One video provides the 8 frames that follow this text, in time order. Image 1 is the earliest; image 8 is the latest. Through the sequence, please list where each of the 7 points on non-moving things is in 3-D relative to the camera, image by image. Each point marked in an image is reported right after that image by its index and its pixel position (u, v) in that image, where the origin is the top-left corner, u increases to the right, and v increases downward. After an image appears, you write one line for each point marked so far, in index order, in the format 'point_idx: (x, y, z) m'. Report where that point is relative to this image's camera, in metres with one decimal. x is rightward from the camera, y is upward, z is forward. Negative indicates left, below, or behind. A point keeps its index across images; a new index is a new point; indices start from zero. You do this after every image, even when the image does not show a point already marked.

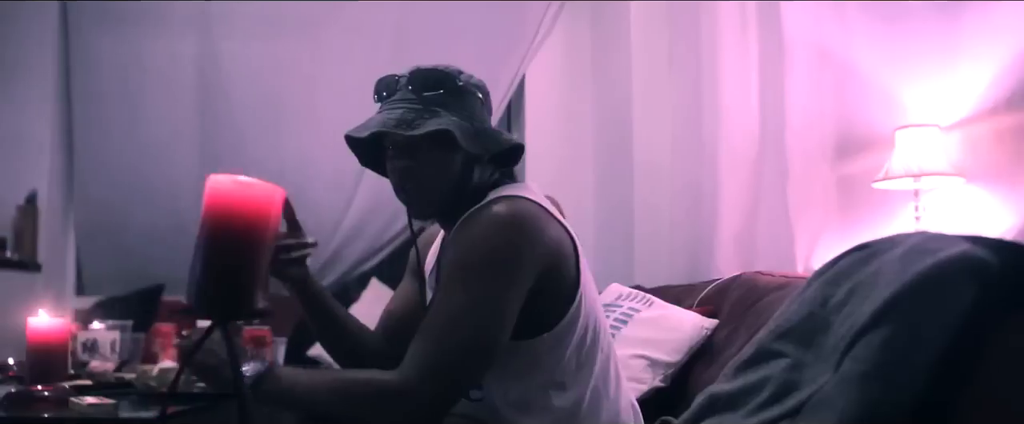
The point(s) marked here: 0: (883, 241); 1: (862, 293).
0: (+0.6, 0.0, +1.1) m
1: (+0.5, -0.1, +1.0) m
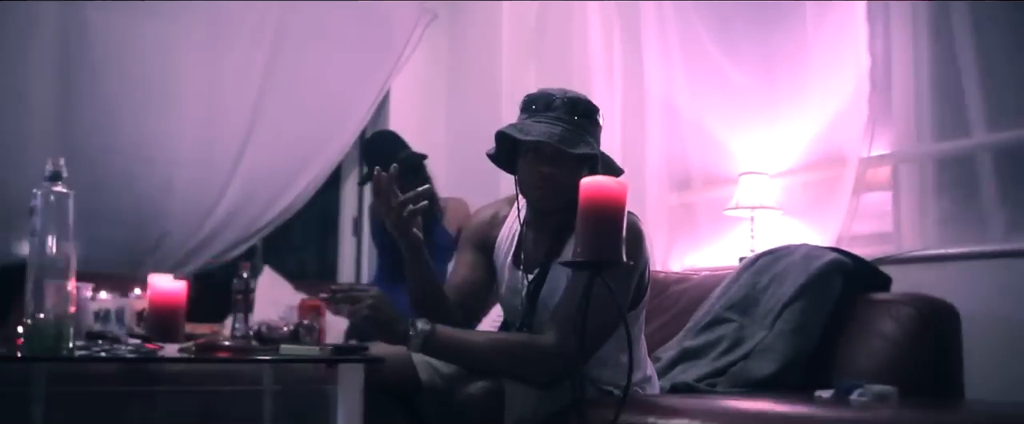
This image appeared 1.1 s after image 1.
0: (+0.6, -0.1, +1.7) m
1: (+0.6, -0.1, +1.6) m
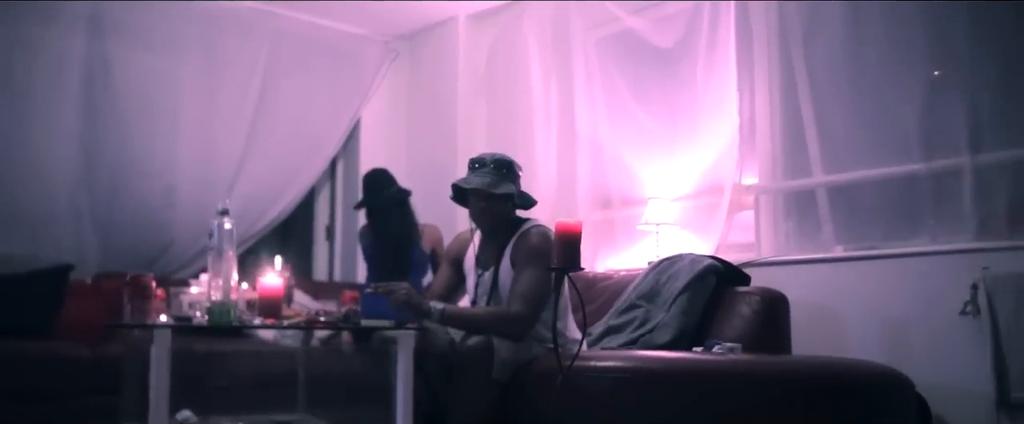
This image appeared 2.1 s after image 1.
0: (+0.5, -0.1, +2.4) m
1: (+0.5, -0.2, +2.4) m
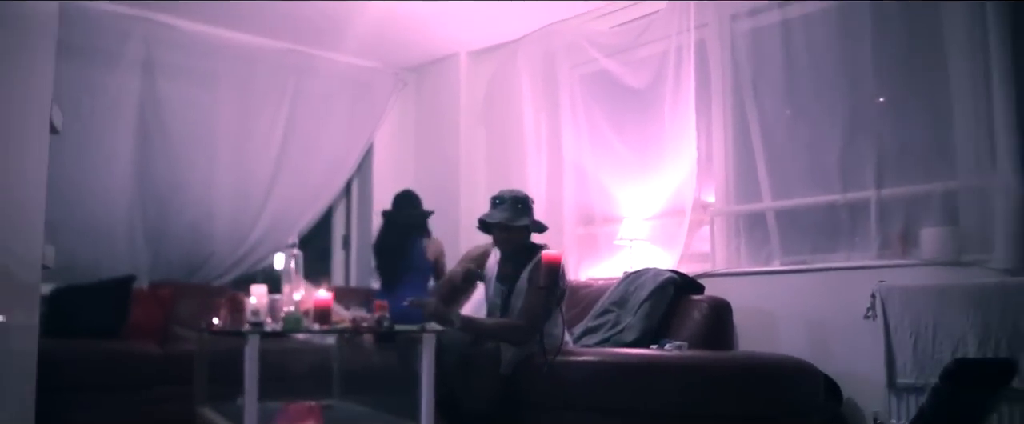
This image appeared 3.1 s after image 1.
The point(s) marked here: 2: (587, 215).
0: (+0.5, -0.2, +3.0) m
1: (+0.5, -0.3, +2.9) m
2: (+0.4, 0.0, +3.9) m
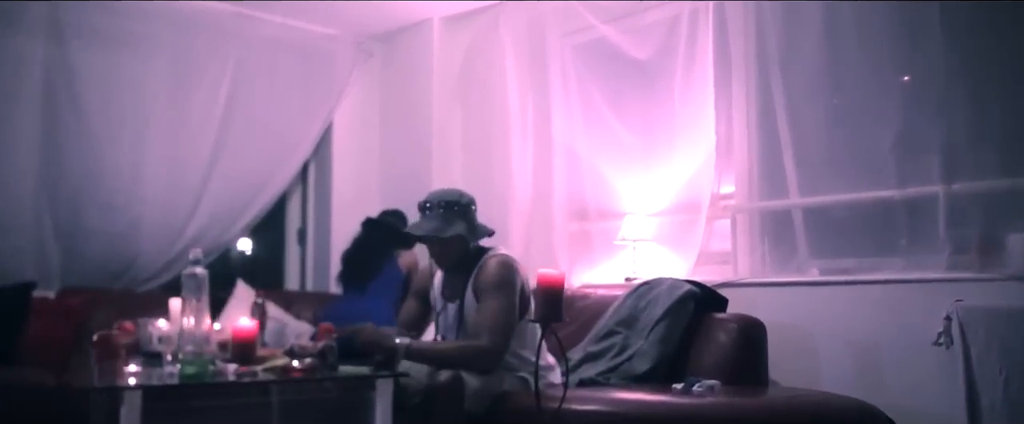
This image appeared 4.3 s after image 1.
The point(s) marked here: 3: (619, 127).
0: (+0.5, -0.2, +2.4) m
1: (+0.4, -0.3, +2.4) m
2: (+0.3, 0.0, +3.3) m
3: (+0.5, +0.4, +3.2) m
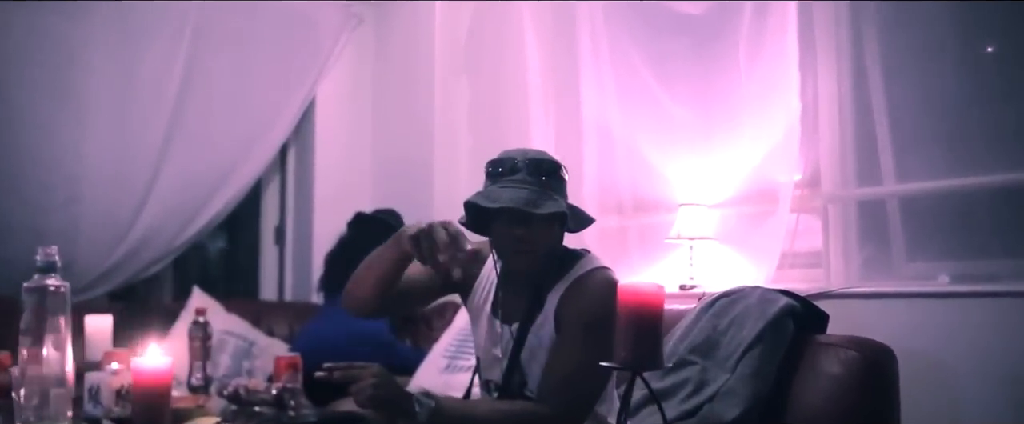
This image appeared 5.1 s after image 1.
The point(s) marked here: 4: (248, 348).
0: (+0.5, -0.2, +1.8) m
1: (+0.5, -0.3, +1.7) m
2: (+0.4, 0.0, +2.7) m
3: (+0.5, +0.4, +2.6) m
4: (-0.9, -0.5, +2.5) m
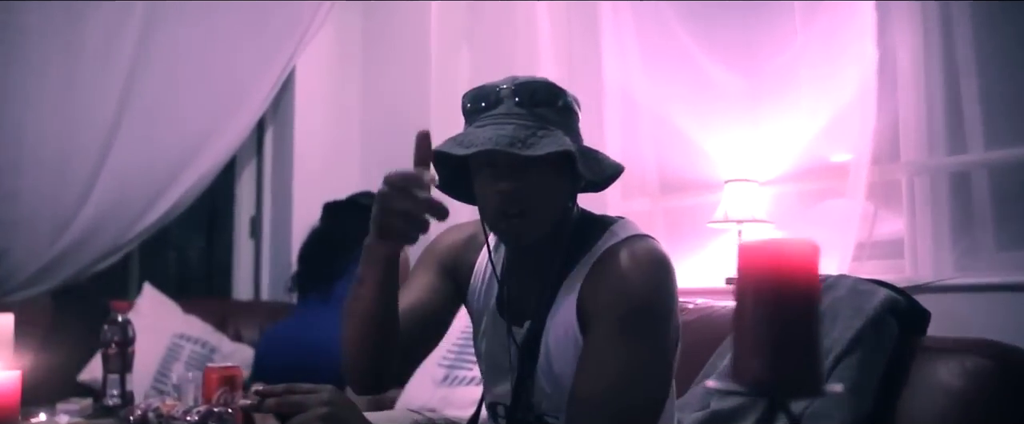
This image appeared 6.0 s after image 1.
0: (+0.6, -0.1, +1.4) m
1: (+0.6, -0.2, +1.3) m
2: (+0.4, +0.1, +2.3) m
3: (+0.6, +0.4, +2.2) m
4: (-0.8, -0.4, +2.1) m
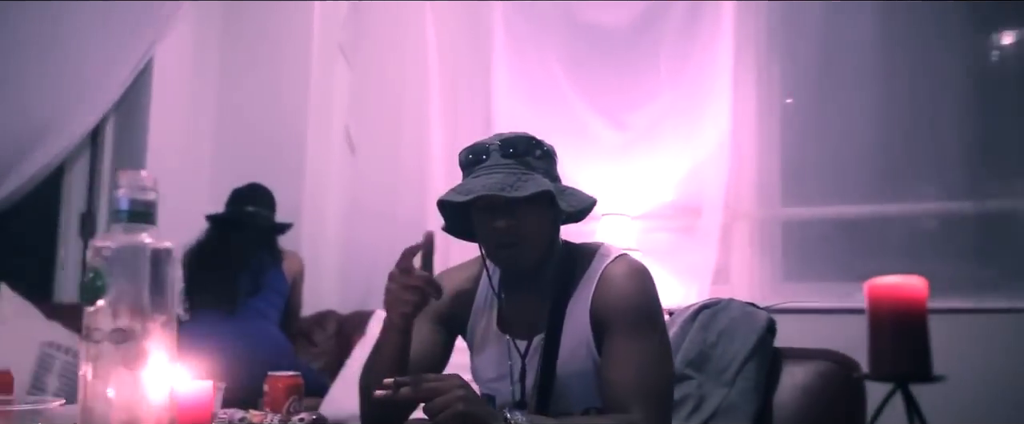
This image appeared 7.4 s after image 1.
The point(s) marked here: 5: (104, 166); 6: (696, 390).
0: (+0.5, -0.2, +1.8) m
1: (+0.5, -0.3, +1.7) m
2: (0.0, 0.0, +2.5) m
3: (+0.2, +0.4, +2.5) m
4: (-1.1, -0.4, +1.9) m
5: (-1.5, +0.2, +2.7) m
6: (+0.4, -0.4, +1.6) m
